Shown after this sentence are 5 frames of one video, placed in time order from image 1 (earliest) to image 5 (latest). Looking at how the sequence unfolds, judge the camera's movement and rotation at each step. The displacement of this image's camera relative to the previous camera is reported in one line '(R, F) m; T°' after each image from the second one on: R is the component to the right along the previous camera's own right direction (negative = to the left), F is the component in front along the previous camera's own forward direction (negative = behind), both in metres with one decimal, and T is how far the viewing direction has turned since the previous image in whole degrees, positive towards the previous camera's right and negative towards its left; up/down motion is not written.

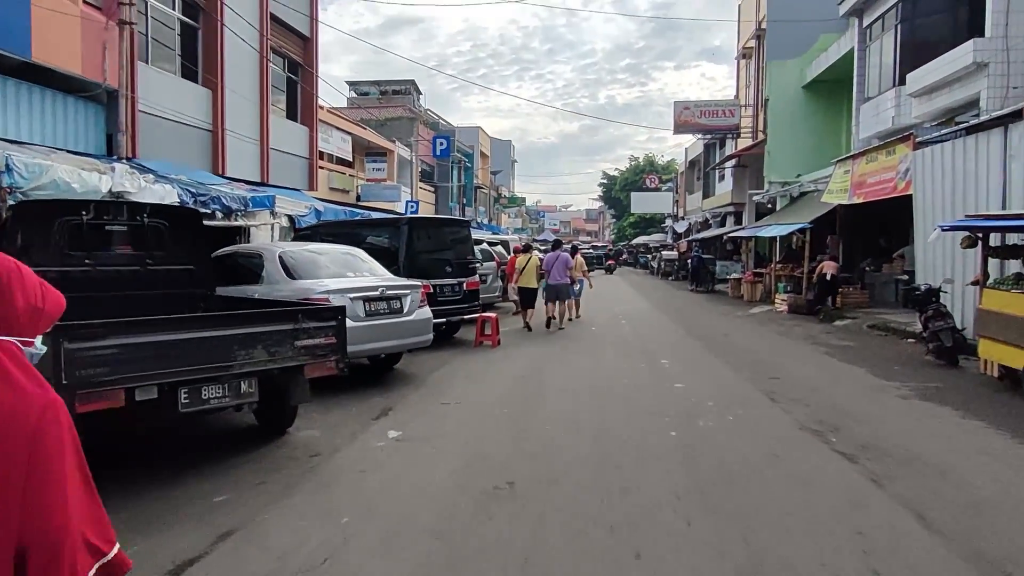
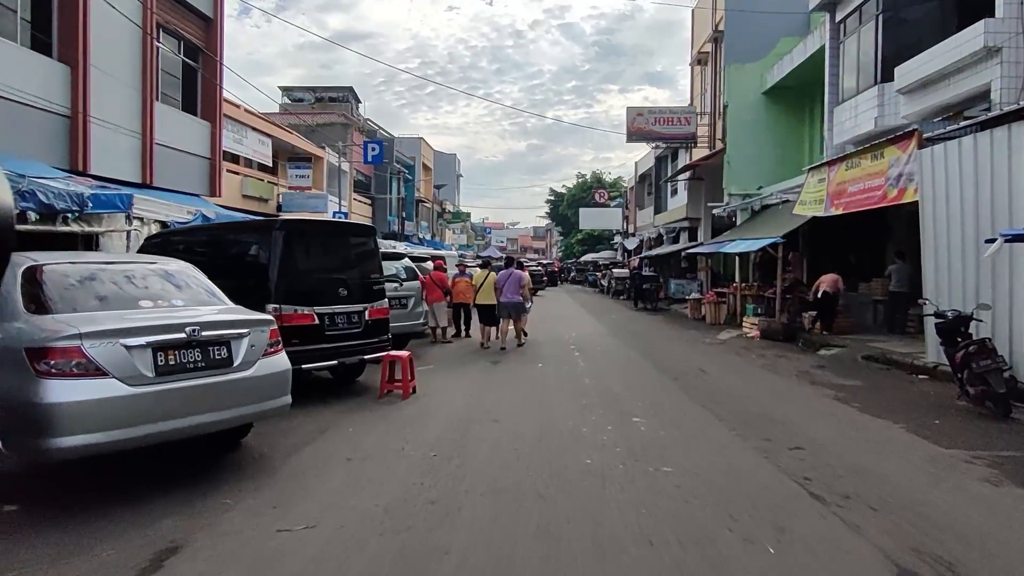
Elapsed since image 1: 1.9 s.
(+0.4, +2.8) m; +4°
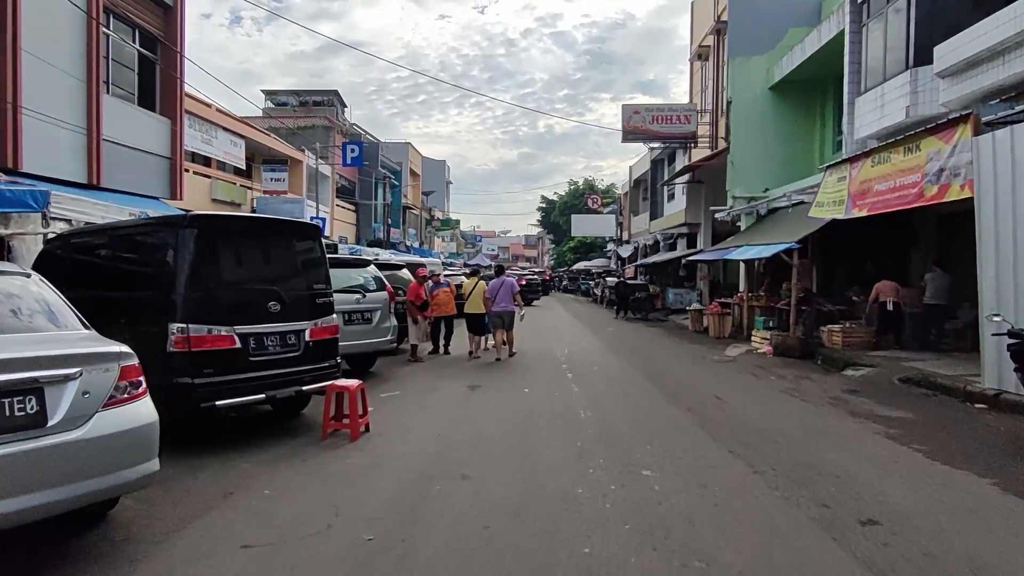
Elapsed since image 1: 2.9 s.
(+0.1, +1.7) m; +1°
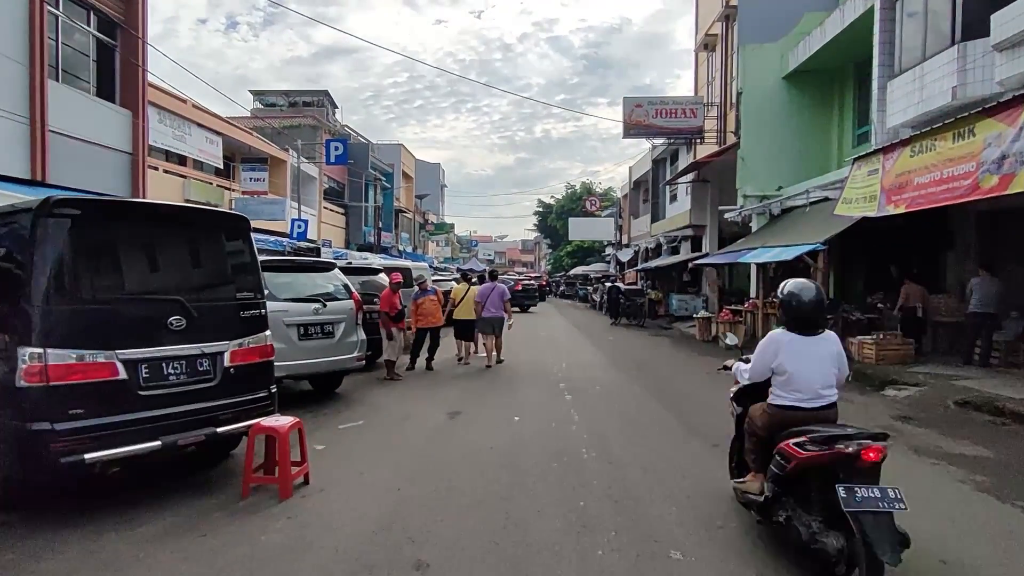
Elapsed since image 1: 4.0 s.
(+0.1, +1.6) m; 0°
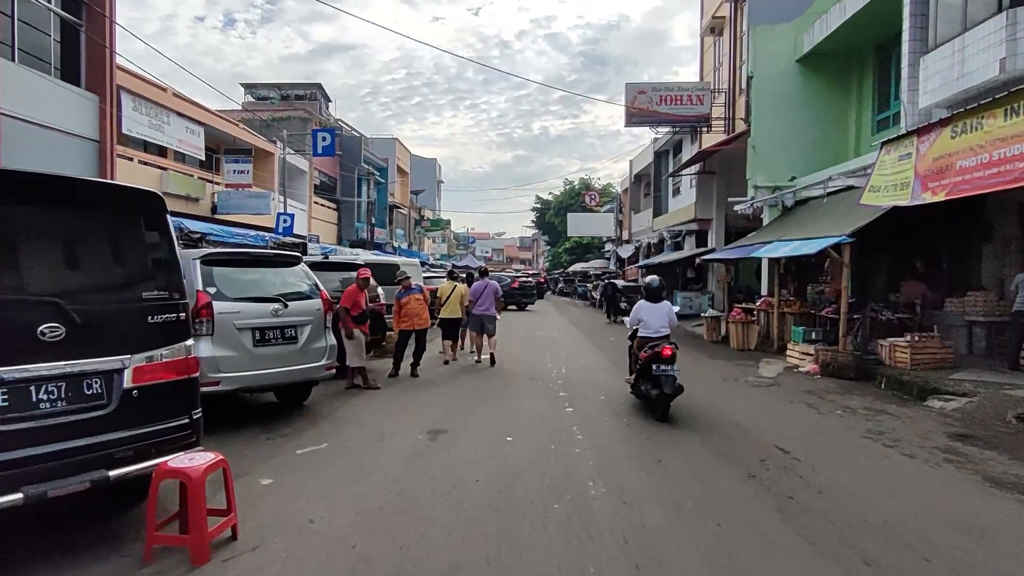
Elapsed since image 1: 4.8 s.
(+0.1, +1.2) m; 0°
